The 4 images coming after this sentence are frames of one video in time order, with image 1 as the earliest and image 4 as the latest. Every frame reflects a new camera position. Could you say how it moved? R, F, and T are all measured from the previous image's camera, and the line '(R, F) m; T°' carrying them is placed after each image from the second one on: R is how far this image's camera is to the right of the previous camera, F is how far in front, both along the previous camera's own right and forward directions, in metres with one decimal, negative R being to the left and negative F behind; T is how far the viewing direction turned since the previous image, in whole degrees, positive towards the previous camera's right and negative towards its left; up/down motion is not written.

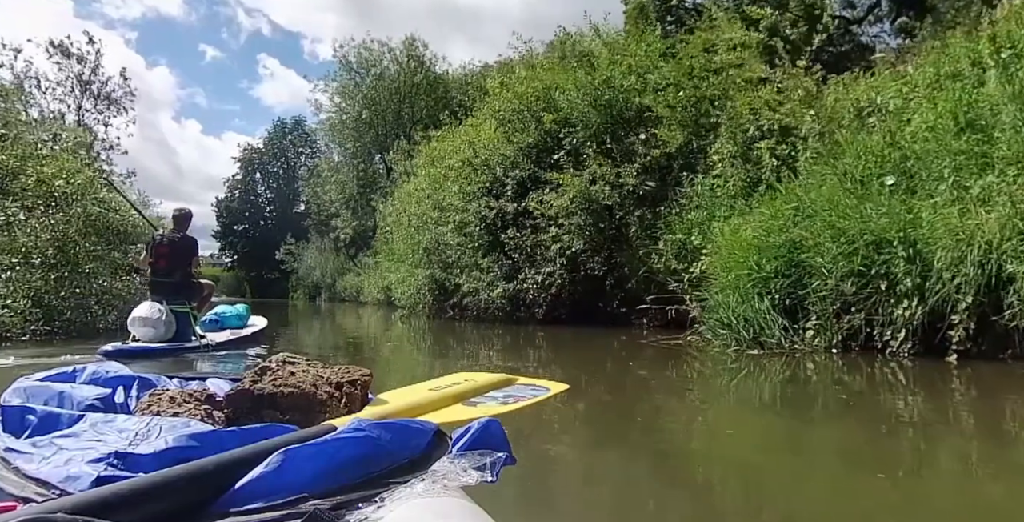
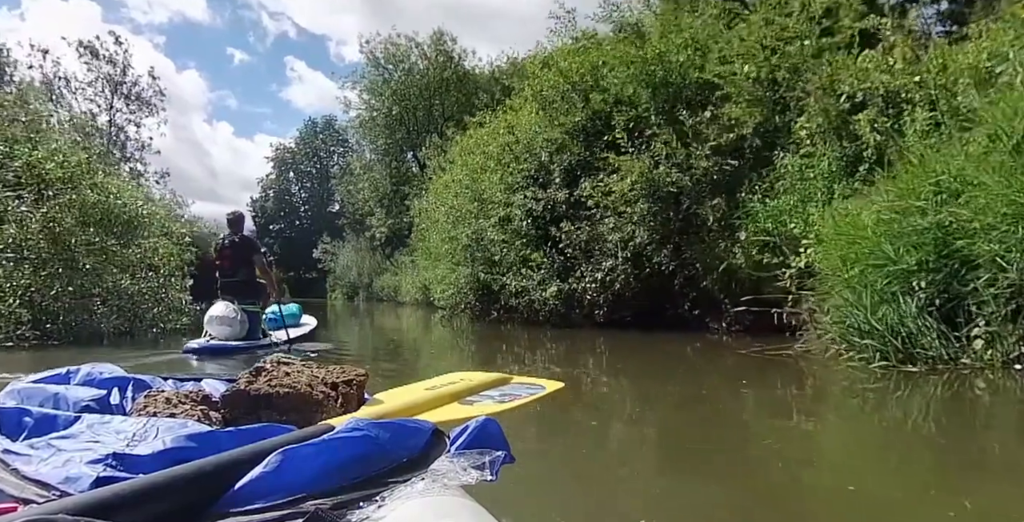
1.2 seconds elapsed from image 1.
(-0.1, +0.4) m; -3°
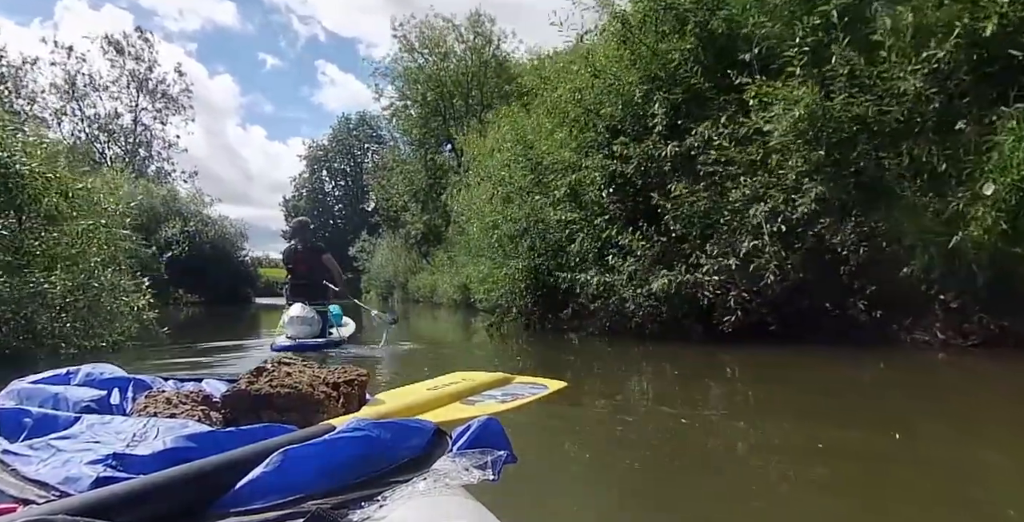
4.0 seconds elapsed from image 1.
(-0.2, +1.1) m; -3°
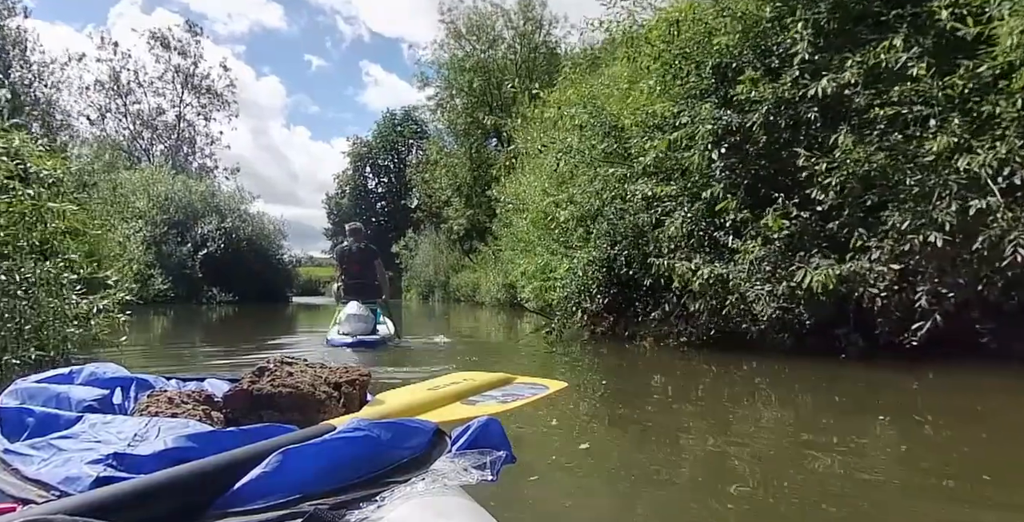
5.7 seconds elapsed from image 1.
(-0.1, +0.7) m; -4°
